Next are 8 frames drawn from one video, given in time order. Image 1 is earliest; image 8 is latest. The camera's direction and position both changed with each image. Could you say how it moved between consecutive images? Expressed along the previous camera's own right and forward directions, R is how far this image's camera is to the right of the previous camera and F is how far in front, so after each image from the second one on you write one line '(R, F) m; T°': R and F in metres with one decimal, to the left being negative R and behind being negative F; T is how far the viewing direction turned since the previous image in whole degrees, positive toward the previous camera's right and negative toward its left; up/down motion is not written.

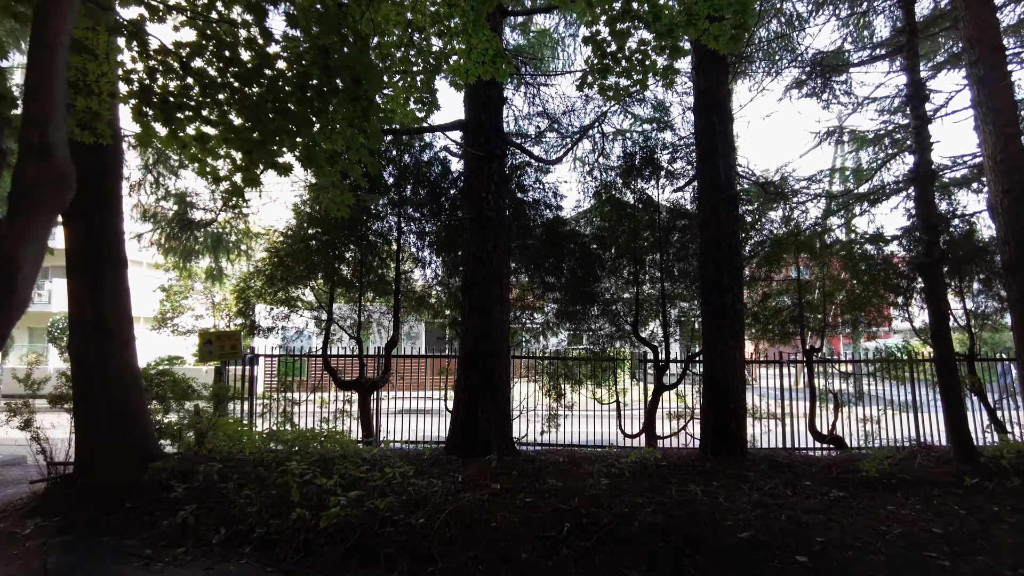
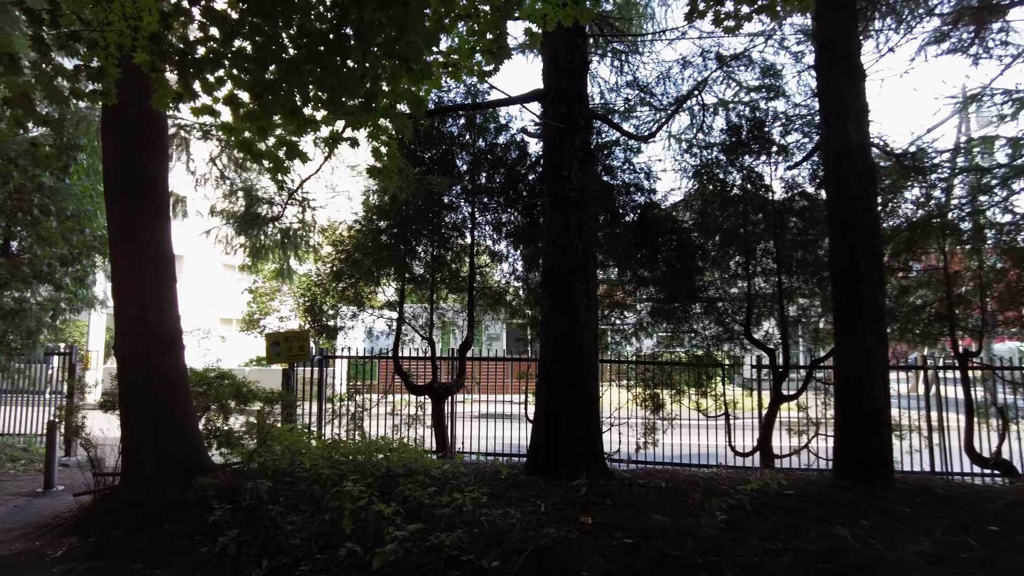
(-0.1, +1.1) m; -7°
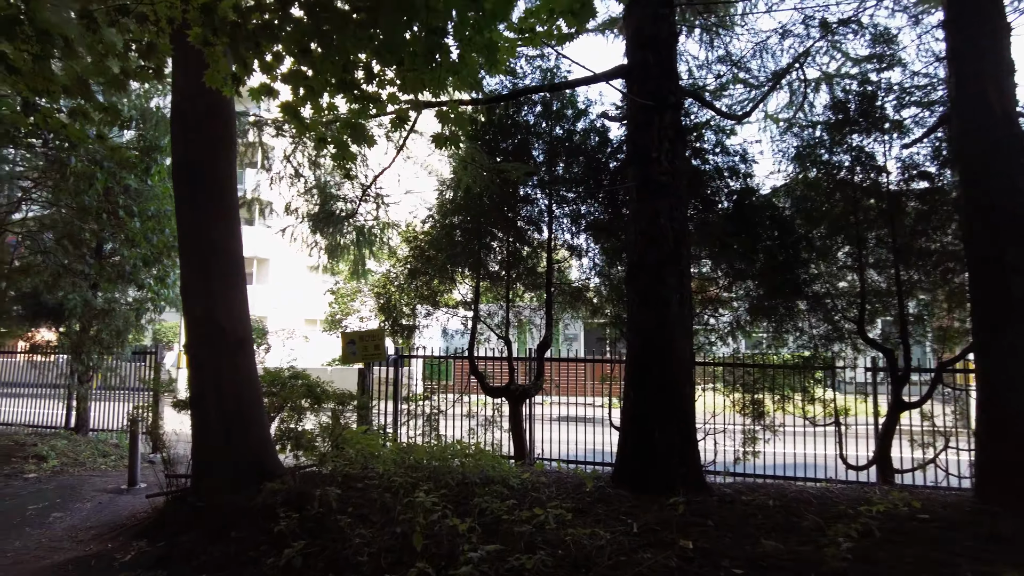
(-0.1, +0.5) m; -7°
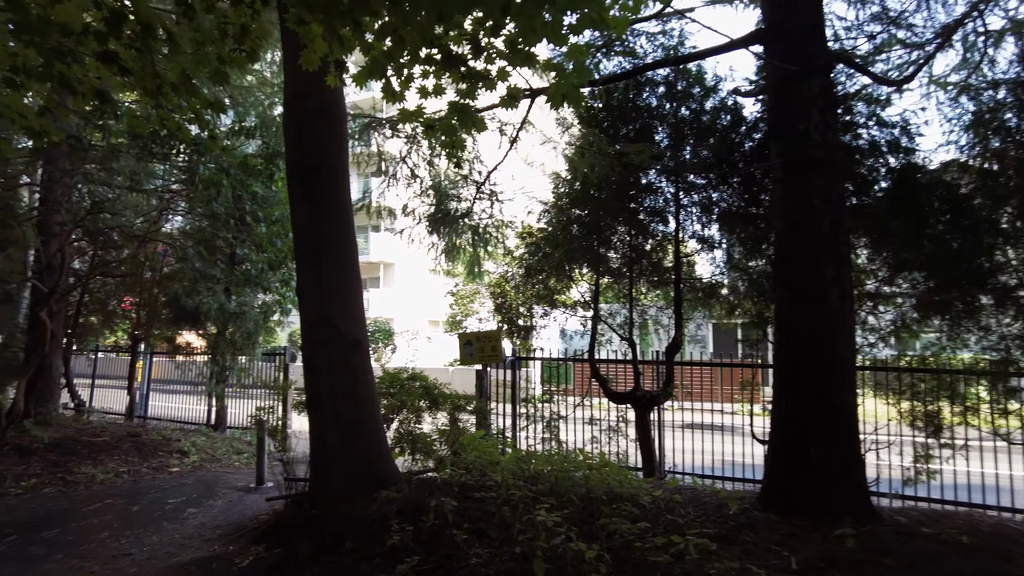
(-0.1, +0.5) m; -10°
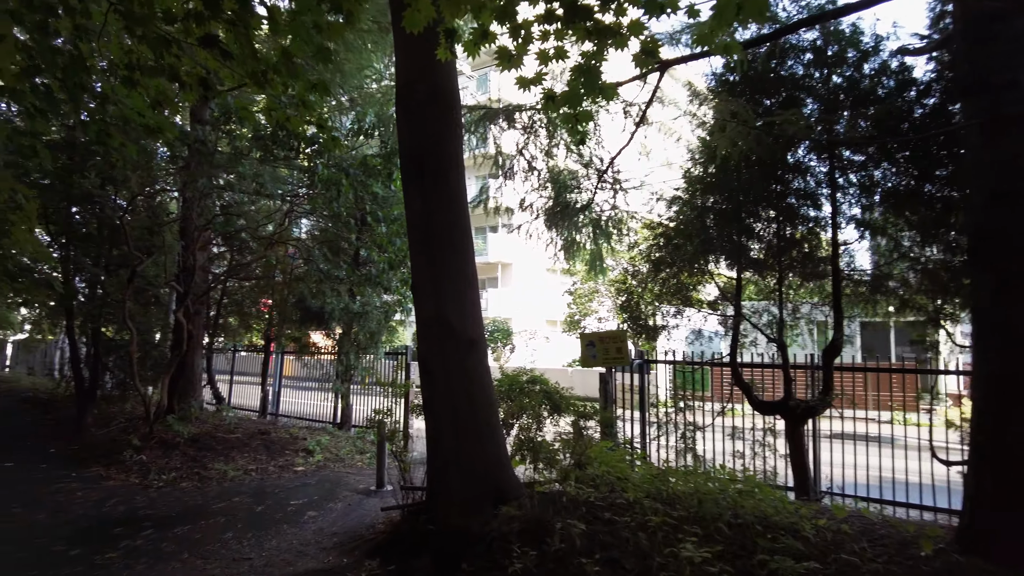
(-0.1, +0.6) m; -10°
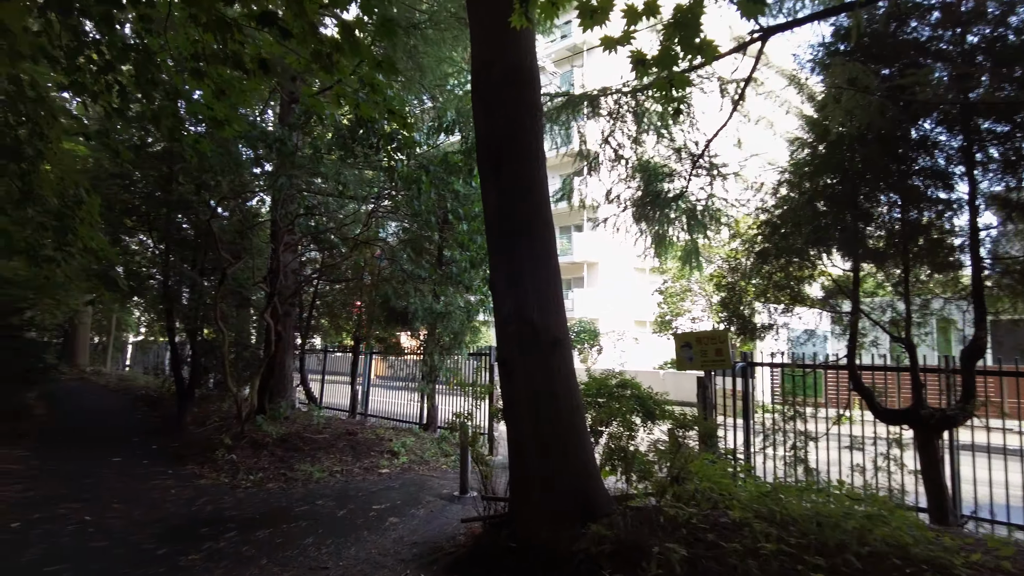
(0.0, +0.4) m; -8°
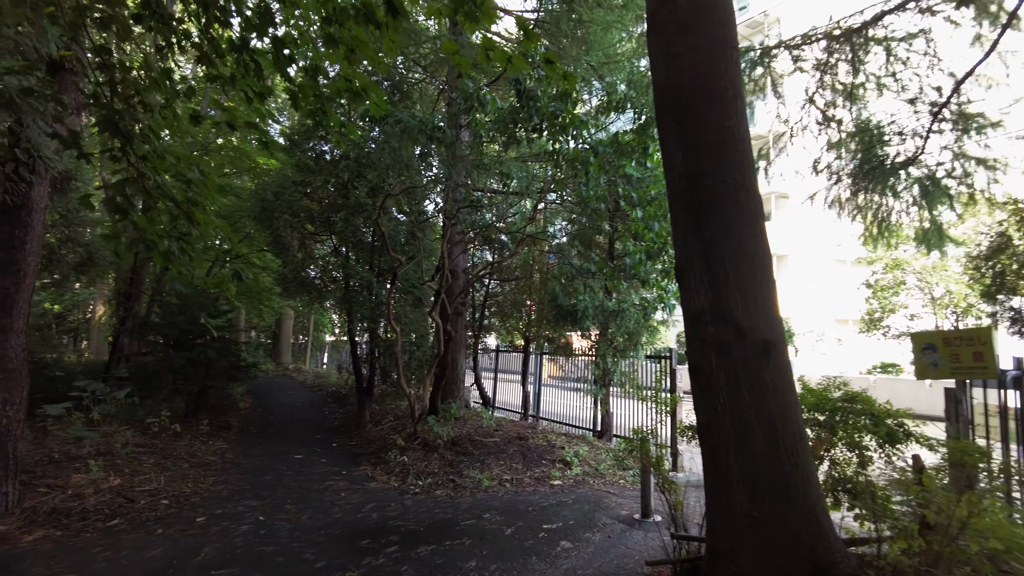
(-0.1, +0.8) m; -15°
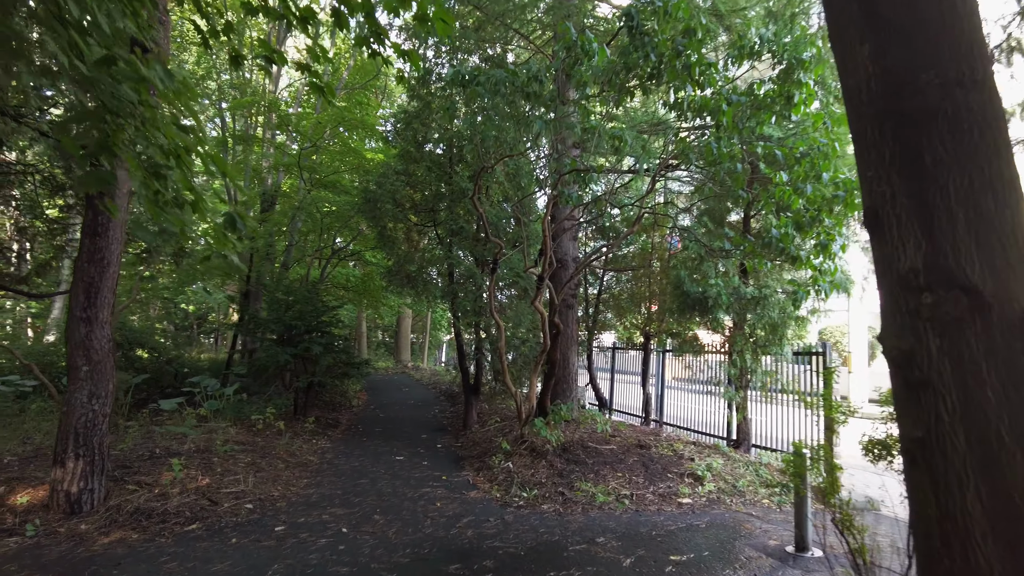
(0.0, +1.0) m; -10°
